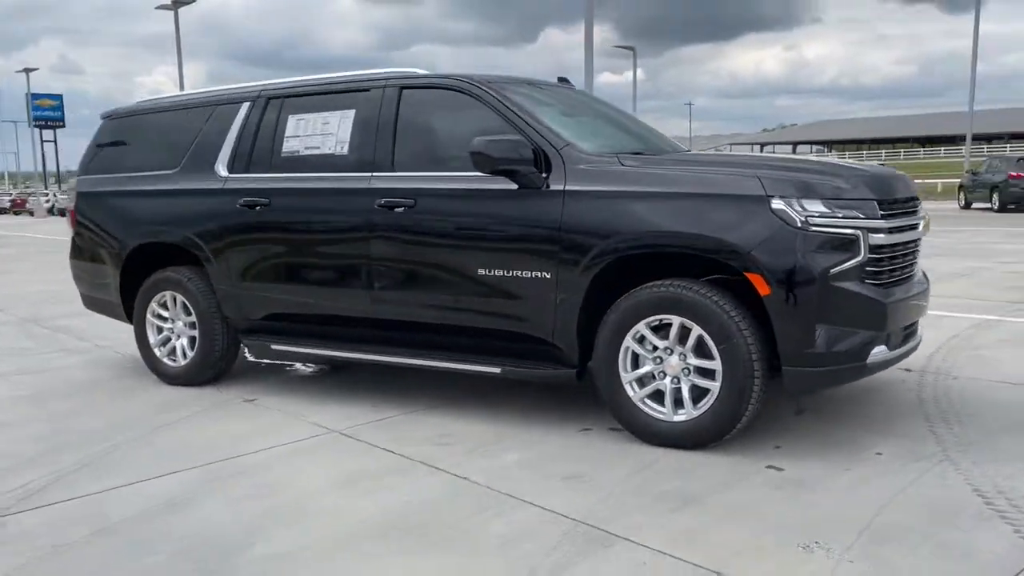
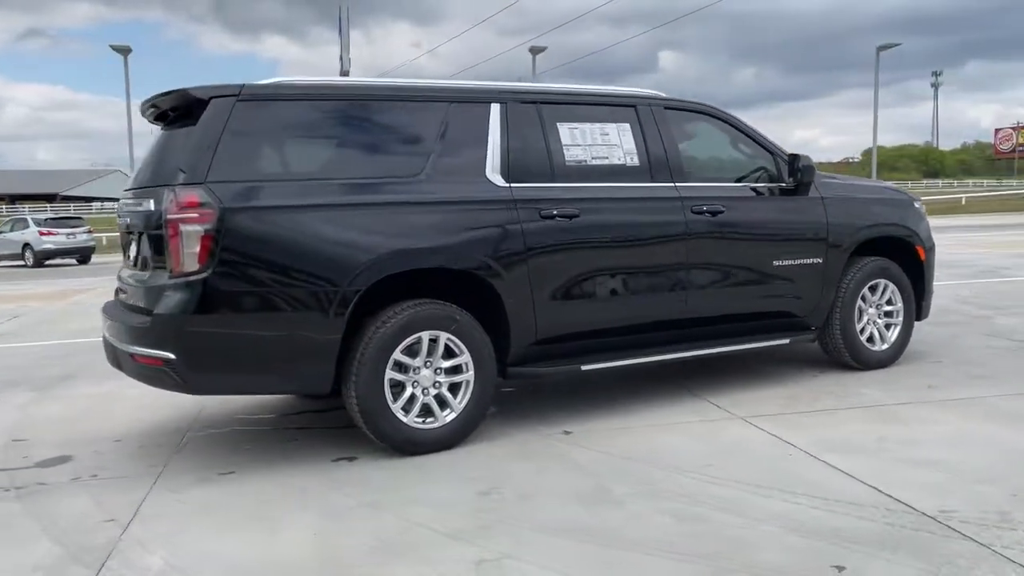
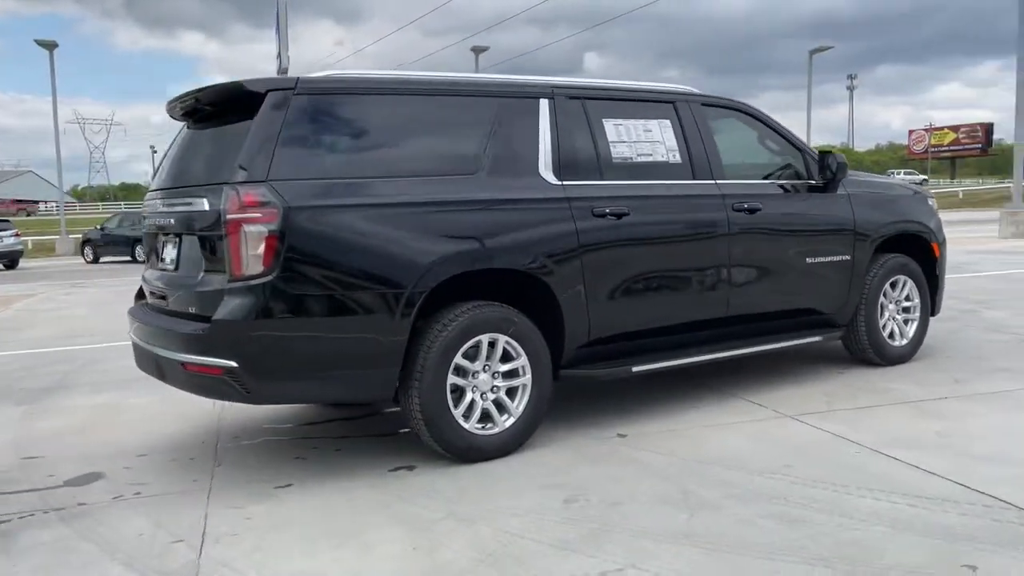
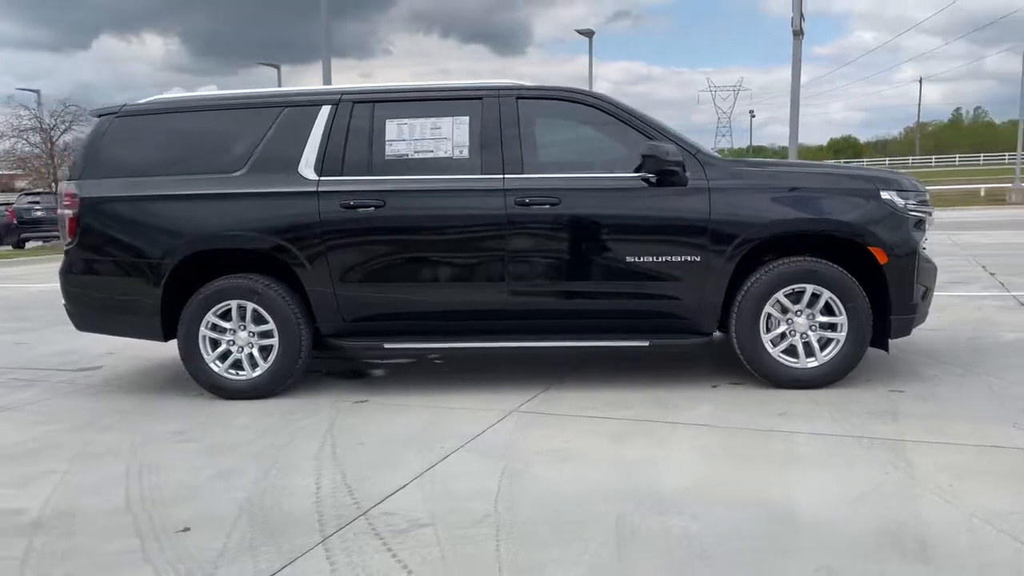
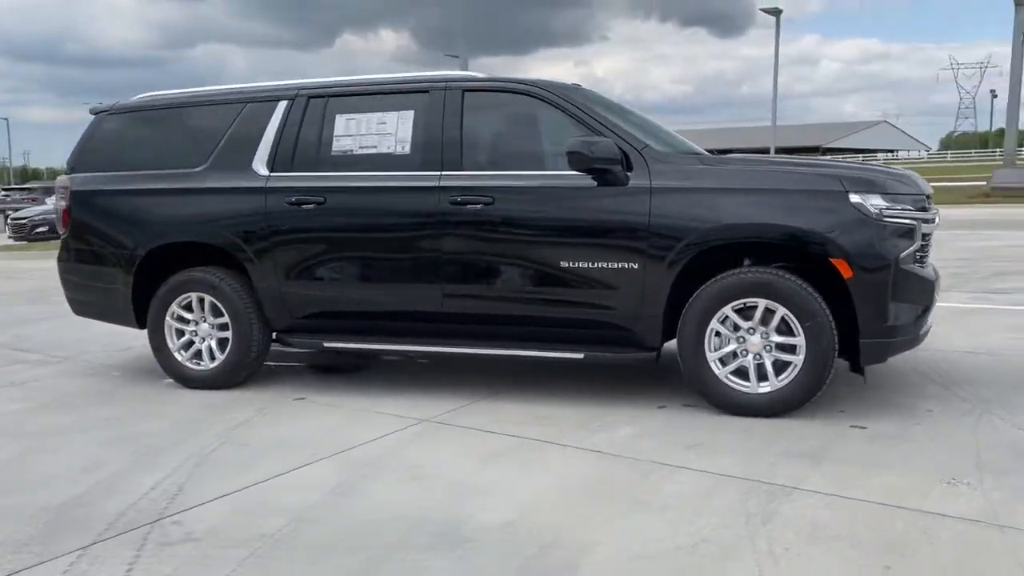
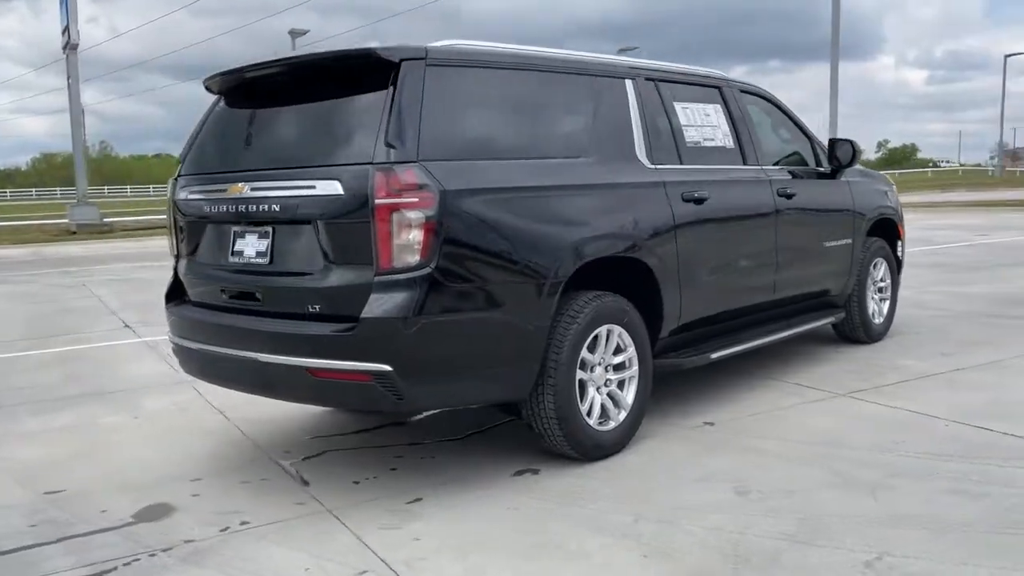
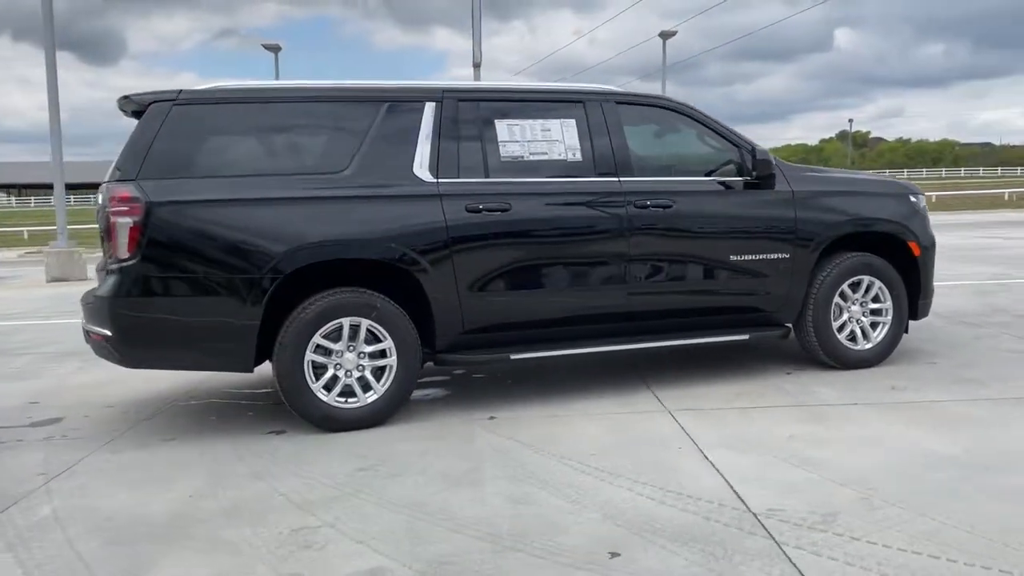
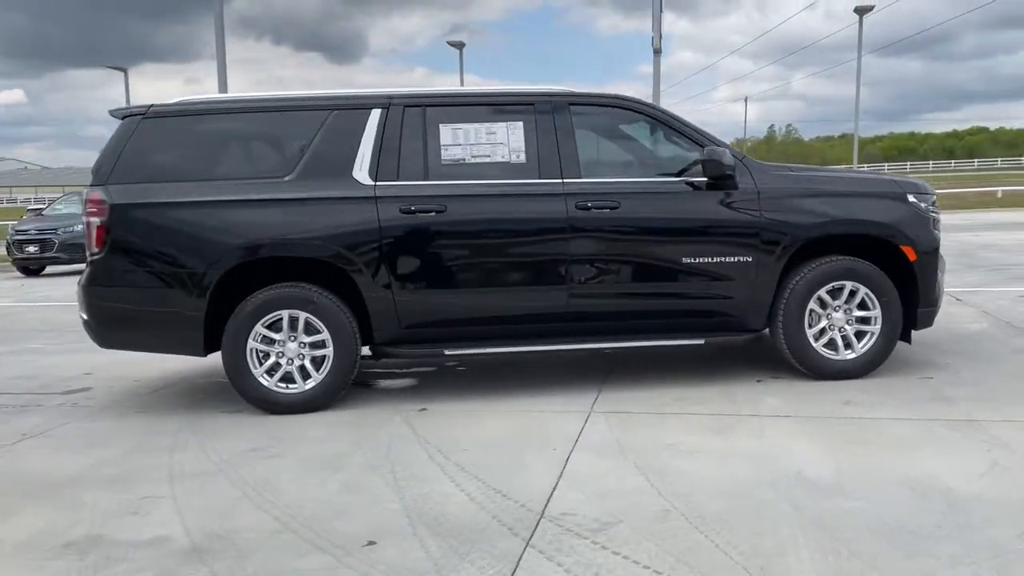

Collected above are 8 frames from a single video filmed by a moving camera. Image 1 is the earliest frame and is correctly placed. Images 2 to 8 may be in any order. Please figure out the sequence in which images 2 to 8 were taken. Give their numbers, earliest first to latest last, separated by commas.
5, 4, 8, 7, 2, 3, 6
